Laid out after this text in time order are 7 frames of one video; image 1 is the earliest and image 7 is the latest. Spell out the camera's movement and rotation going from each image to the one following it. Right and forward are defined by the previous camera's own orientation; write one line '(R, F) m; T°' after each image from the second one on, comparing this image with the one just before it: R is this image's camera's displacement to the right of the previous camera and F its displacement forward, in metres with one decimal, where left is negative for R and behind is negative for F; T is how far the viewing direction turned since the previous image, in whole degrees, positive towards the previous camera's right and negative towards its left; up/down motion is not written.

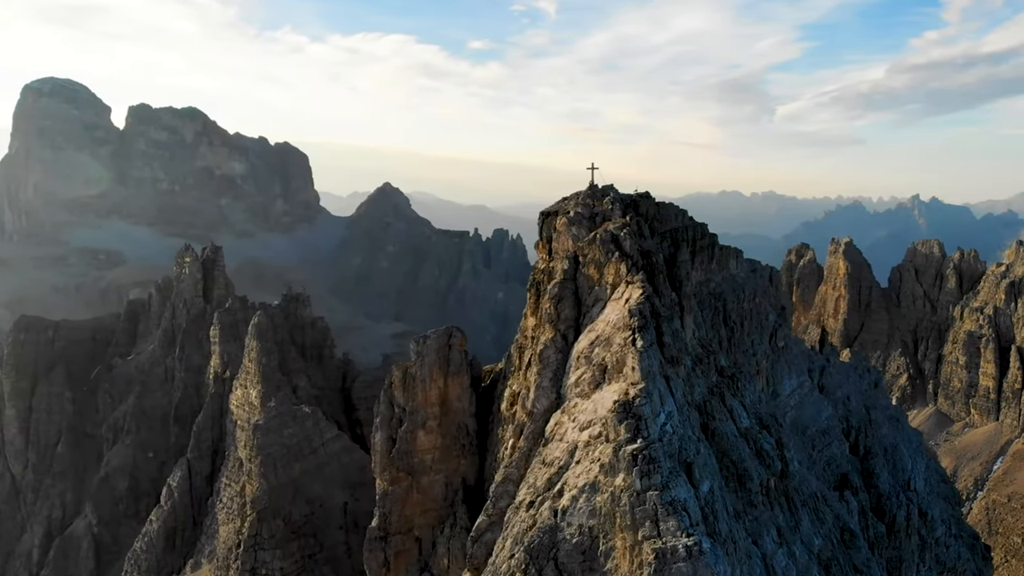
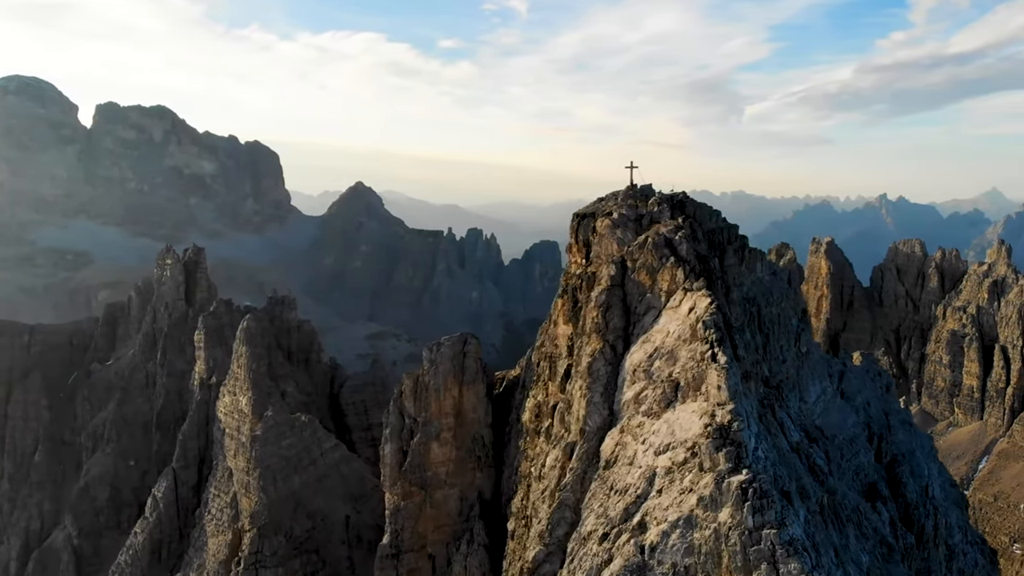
(-1.3, +1.1) m; +2°
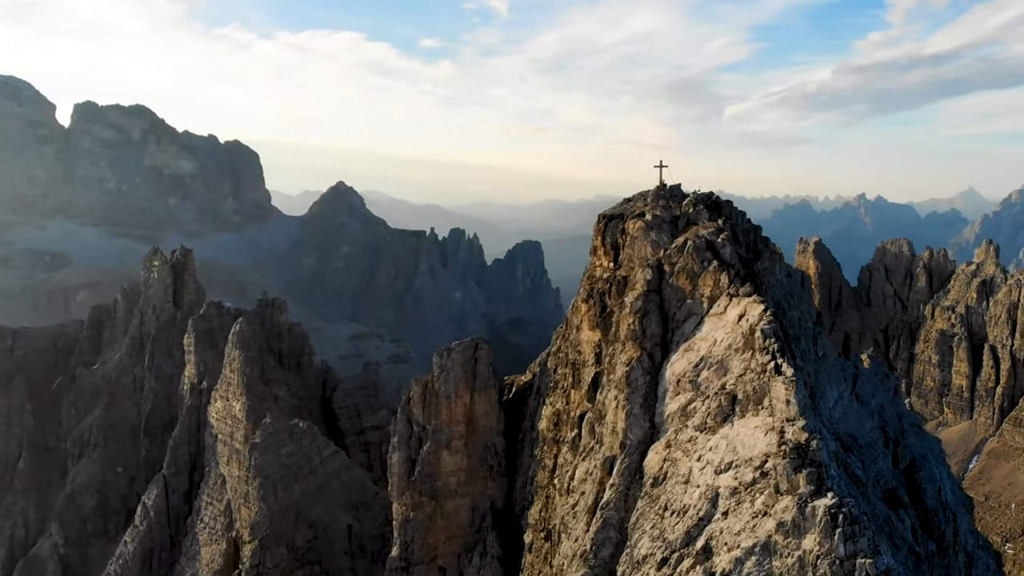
(-0.9, +0.7) m; +1°
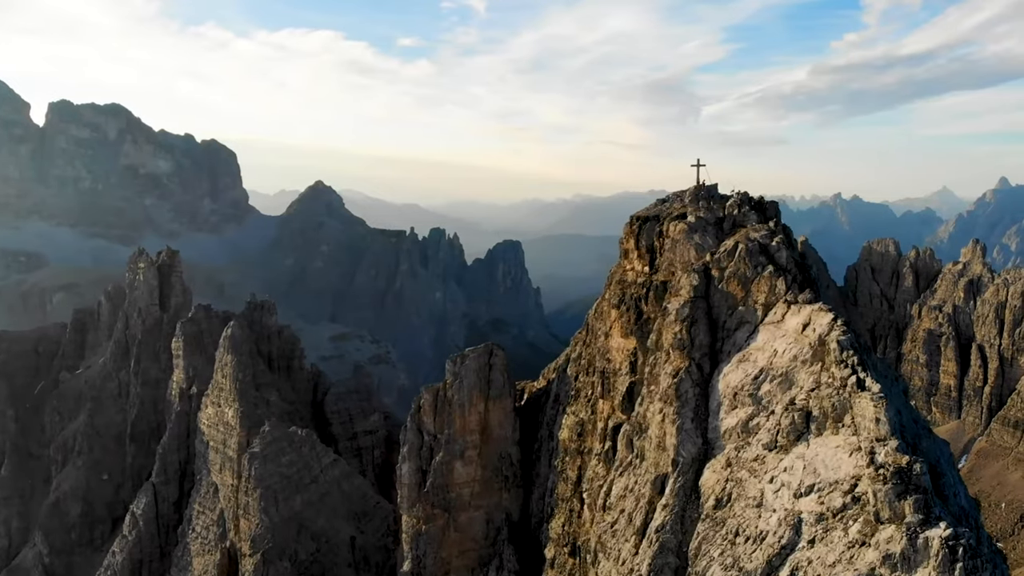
(-1.0, +0.8) m; +1°
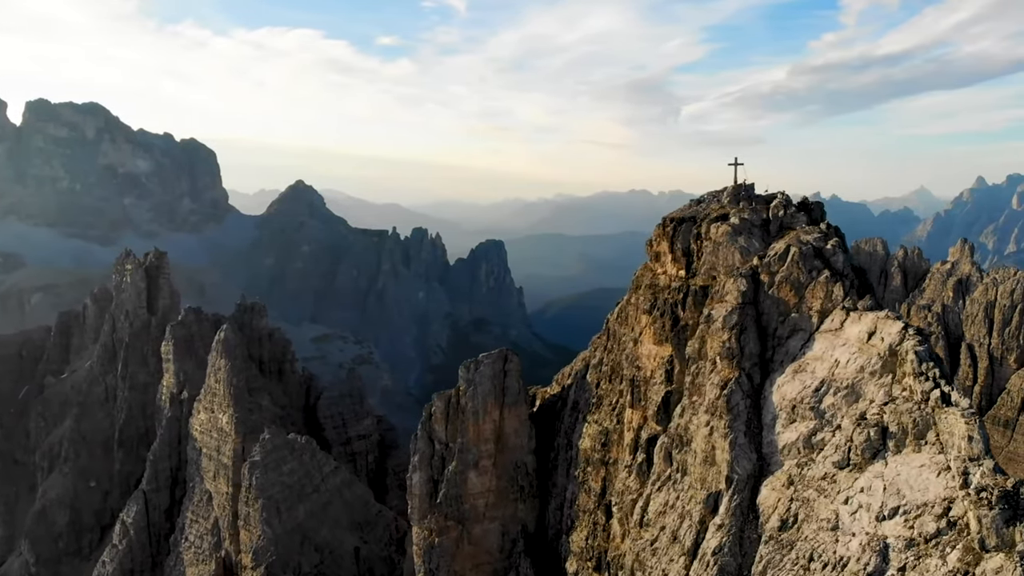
(-0.9, +0.7) m; +1°
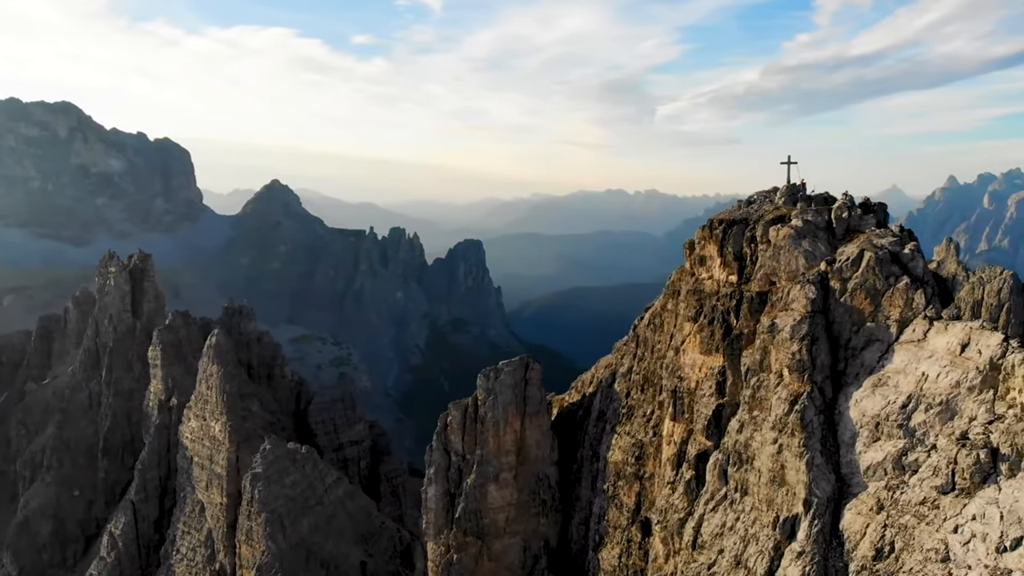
(-1.1, +0.9) m; +1°
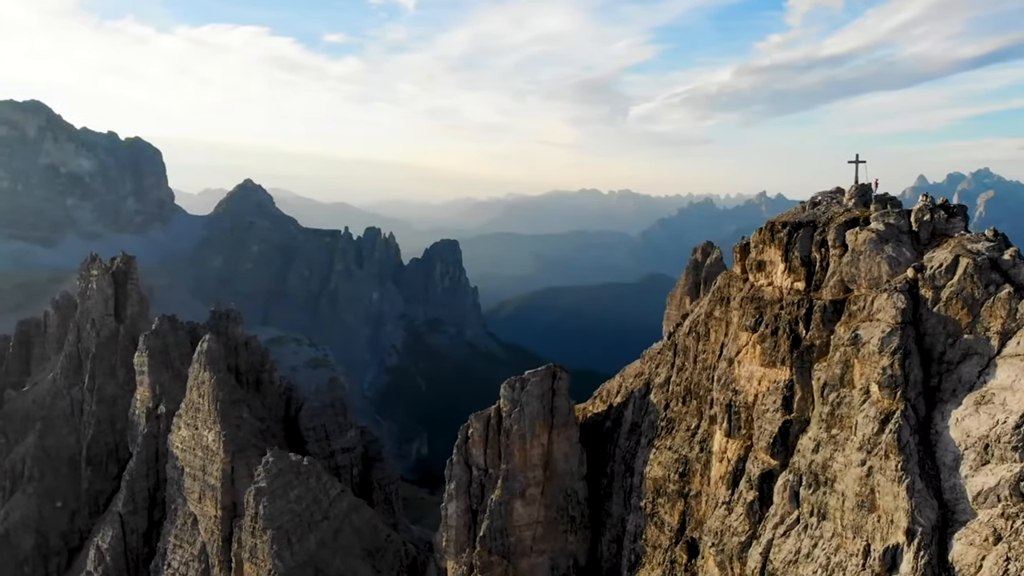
(-1.2, +1.0) m; +1°
